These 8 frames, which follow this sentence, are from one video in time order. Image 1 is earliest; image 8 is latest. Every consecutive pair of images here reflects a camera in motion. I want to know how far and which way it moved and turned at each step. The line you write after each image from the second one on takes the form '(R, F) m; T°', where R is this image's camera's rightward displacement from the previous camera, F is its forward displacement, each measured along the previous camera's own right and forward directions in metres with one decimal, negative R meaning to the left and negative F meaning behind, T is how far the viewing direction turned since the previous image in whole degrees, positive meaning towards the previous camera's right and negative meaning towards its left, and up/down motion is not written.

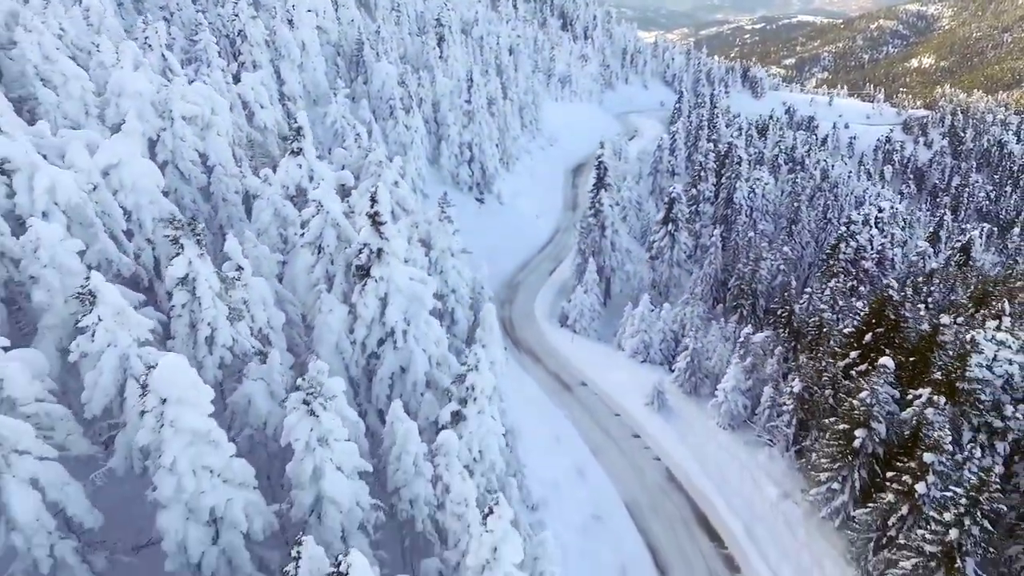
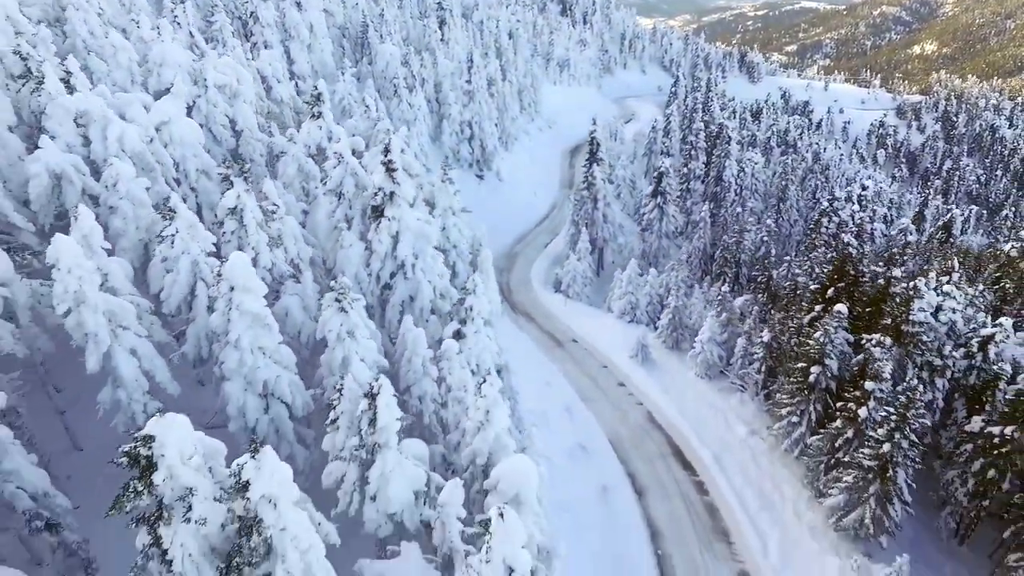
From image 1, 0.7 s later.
(+0.3, -2.9) m; 0°
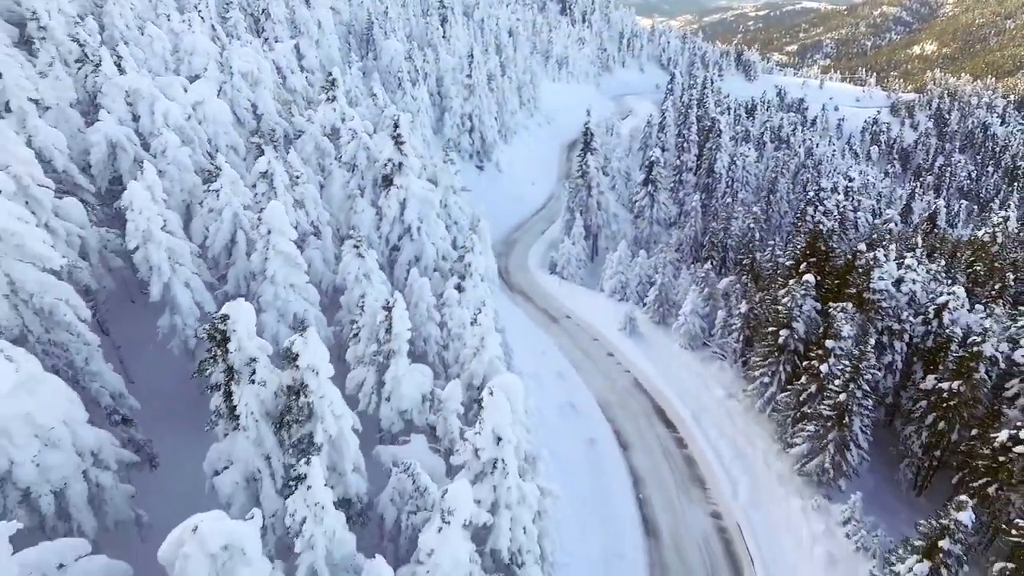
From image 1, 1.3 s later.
(+0.3, -2.5) m; 0°
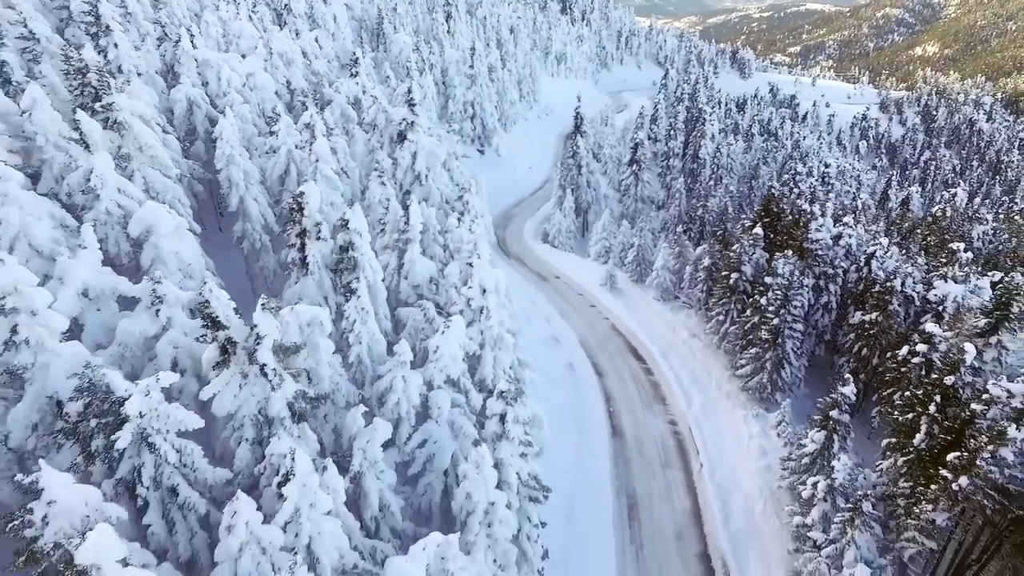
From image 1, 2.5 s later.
(+0.6, -5.2) m; 0°
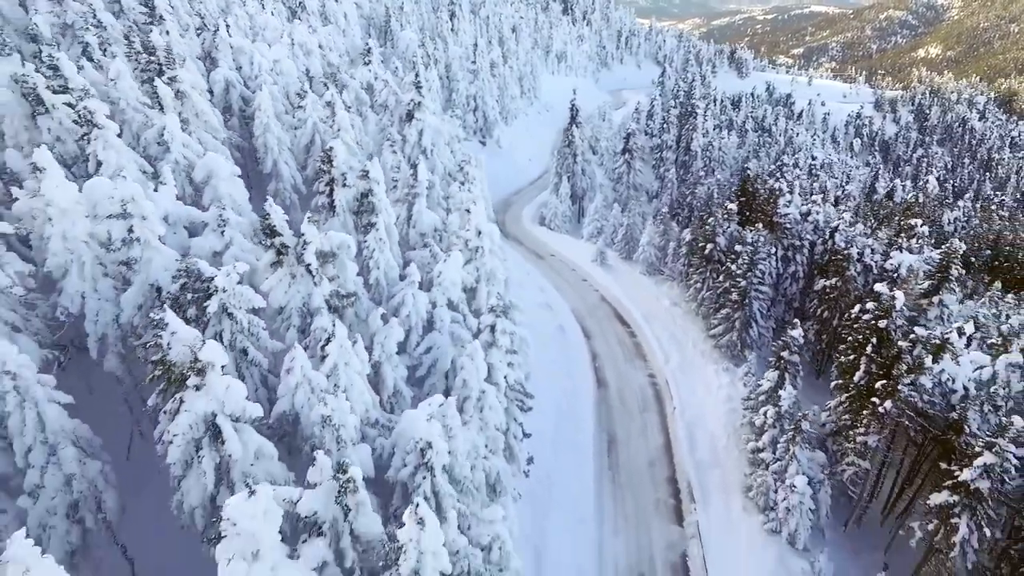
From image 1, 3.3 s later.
(+0.5, -3.6) m; 0°
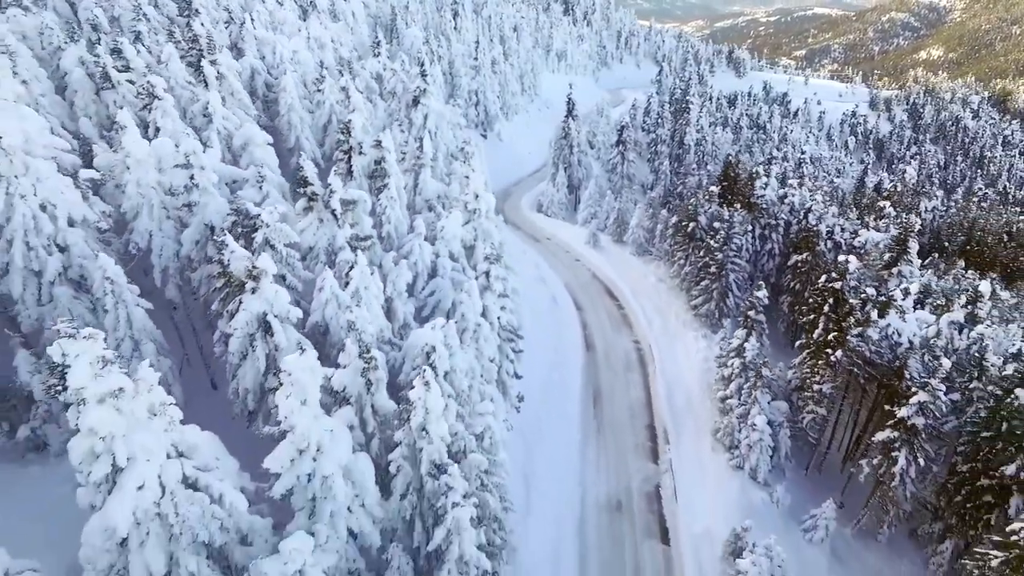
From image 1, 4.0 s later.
(+0.4, -3.1) m; 0°
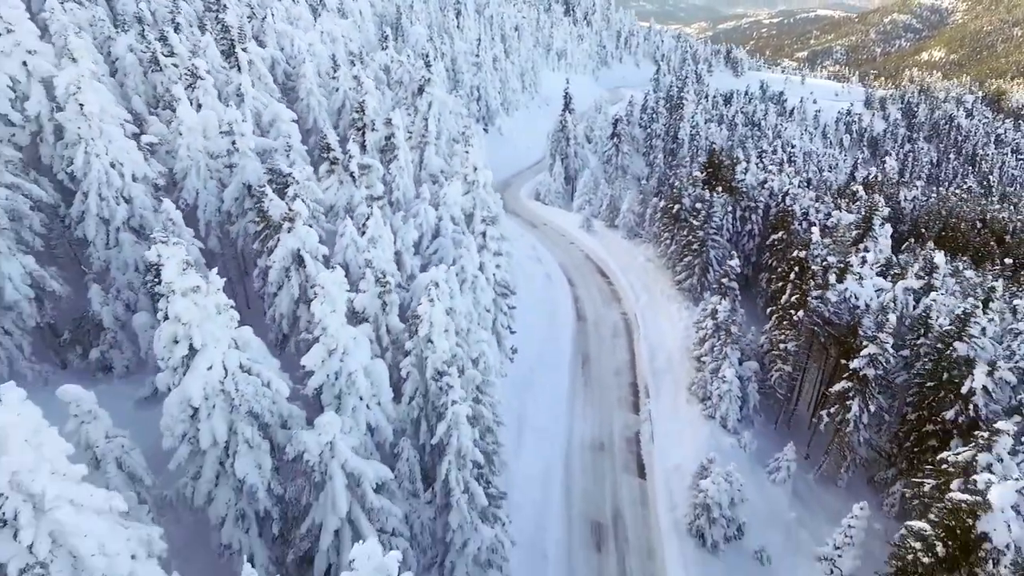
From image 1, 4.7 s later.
(+0.4, -3.1) m; 0°
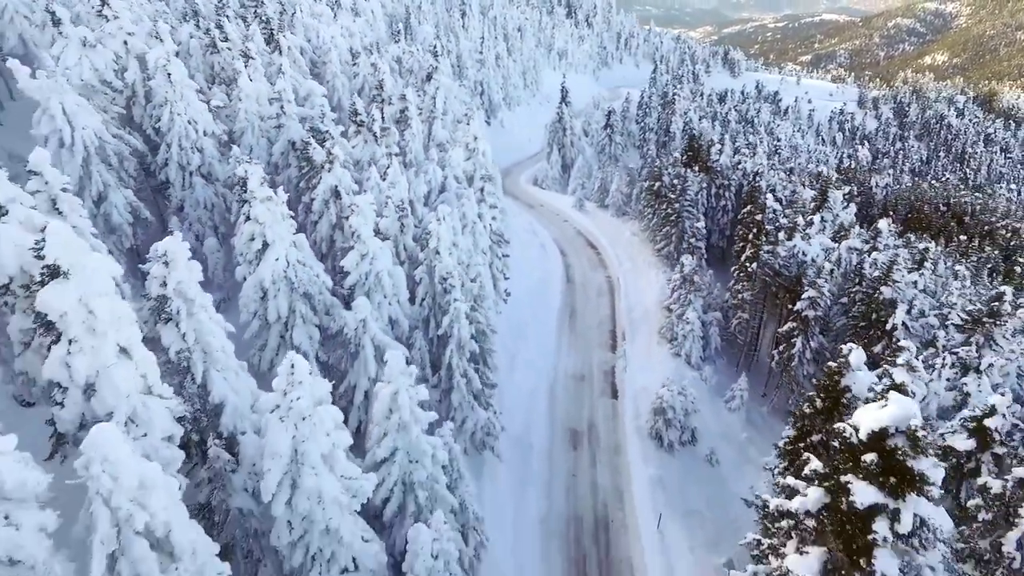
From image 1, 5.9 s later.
(+0.6, -5.0) m; 0°
